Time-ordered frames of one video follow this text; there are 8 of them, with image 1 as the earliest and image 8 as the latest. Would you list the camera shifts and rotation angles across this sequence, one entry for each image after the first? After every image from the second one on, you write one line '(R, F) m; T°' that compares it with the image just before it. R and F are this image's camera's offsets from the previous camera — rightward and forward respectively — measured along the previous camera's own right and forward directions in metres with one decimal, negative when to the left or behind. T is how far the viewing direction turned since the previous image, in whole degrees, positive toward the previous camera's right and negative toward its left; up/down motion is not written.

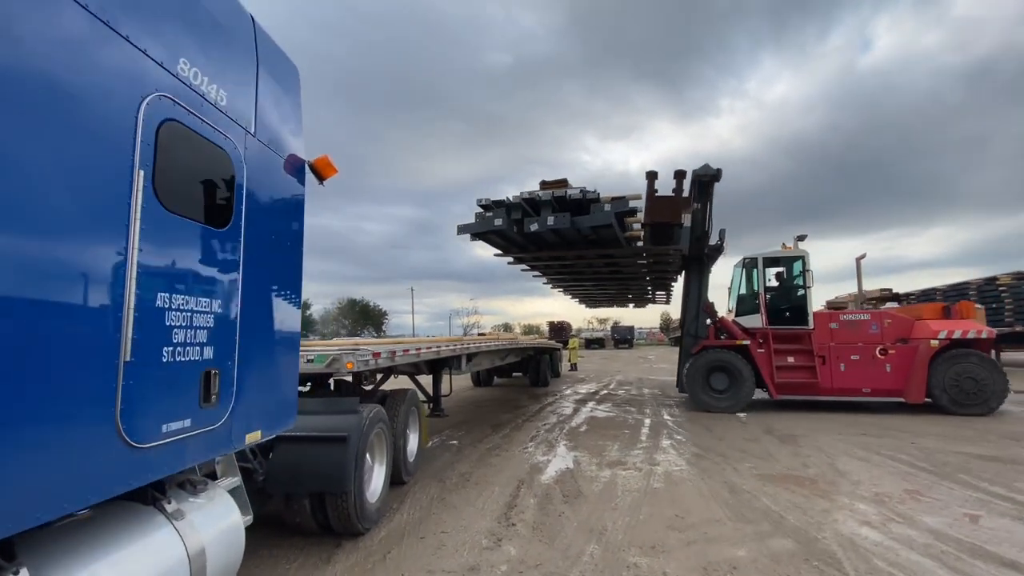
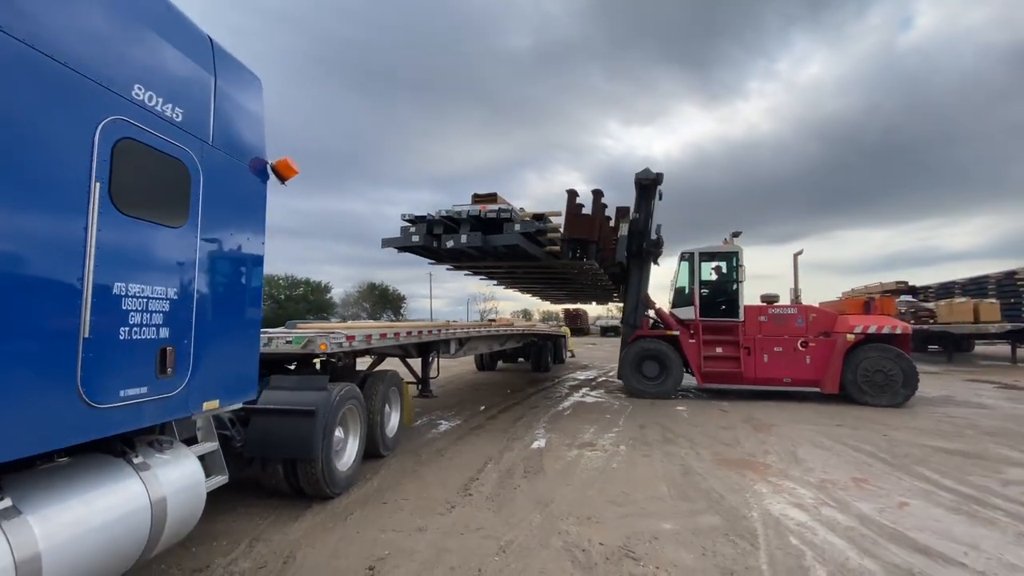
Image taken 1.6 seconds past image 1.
(+0.7, -0.3) m; -3°
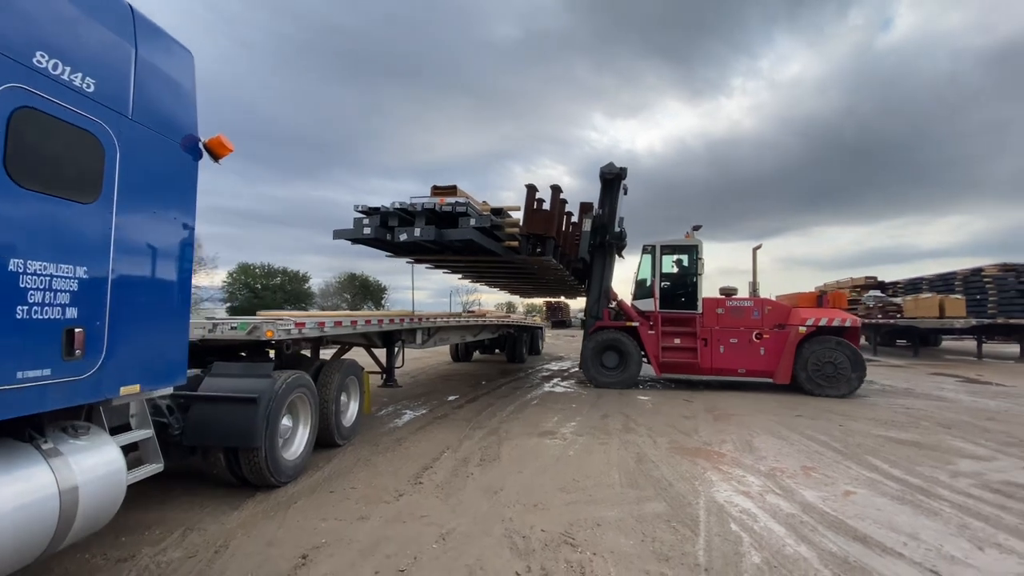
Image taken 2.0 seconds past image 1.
(+0.3, +0.1) m; +2°
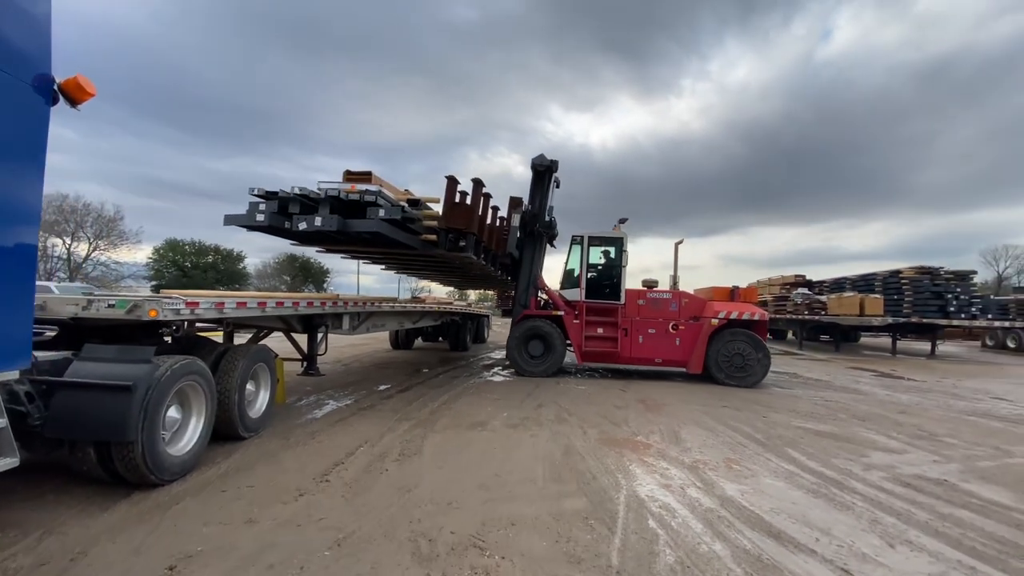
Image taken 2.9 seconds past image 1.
(+0.3, +0.3) m; +6°
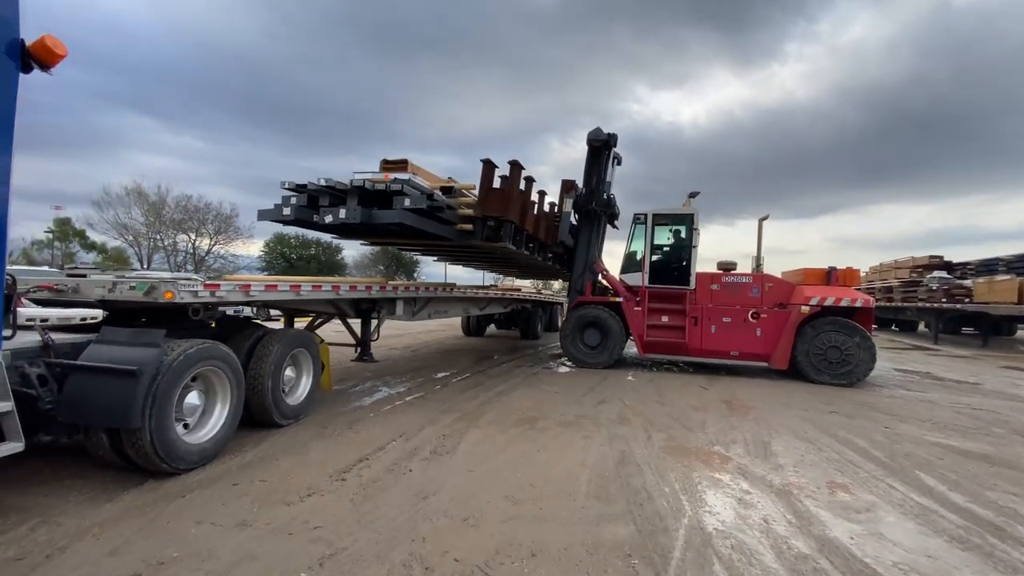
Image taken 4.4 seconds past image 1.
(+0.4, +0.8) m; -10°
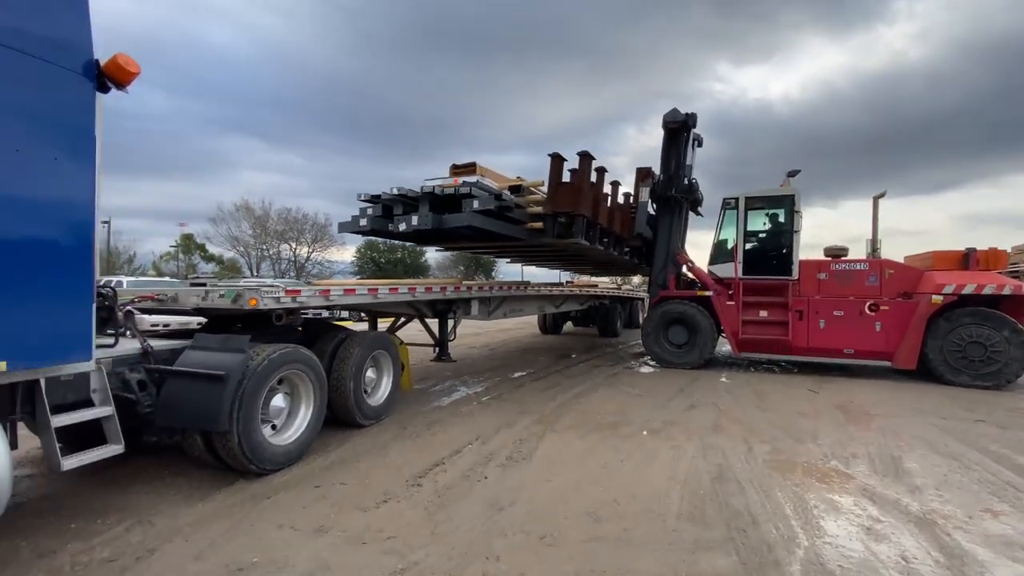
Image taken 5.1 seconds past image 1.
(0.0, +0.3) m; -9°
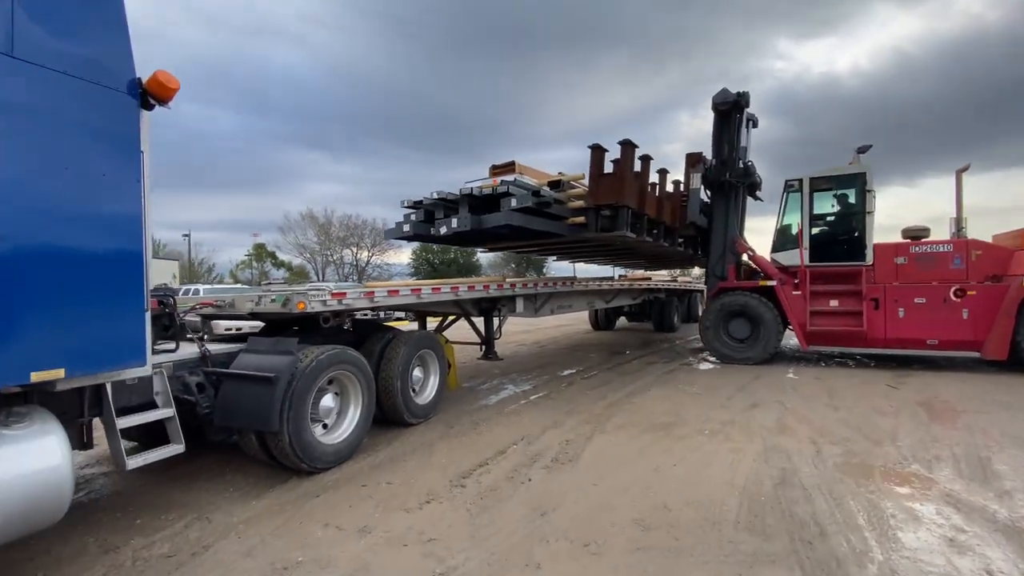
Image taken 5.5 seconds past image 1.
(+0.1, +0.1) m; -7°
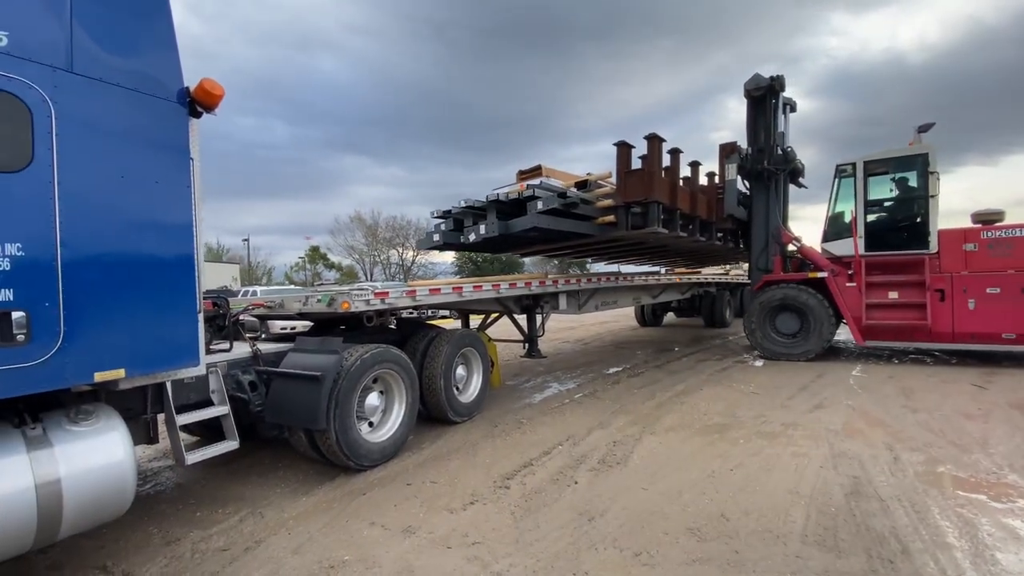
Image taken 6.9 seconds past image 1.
(0.0, +0.1) m; -5°
